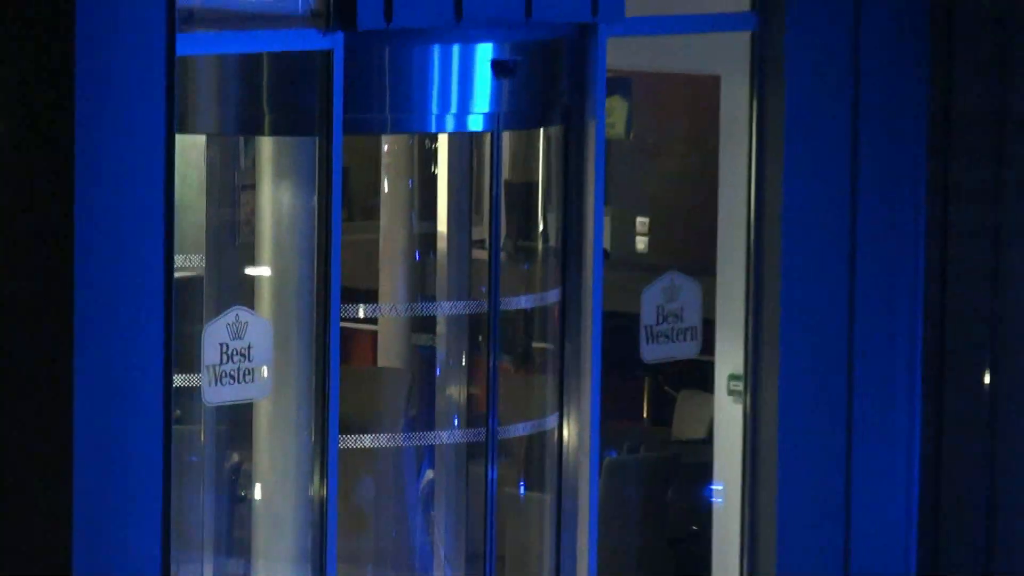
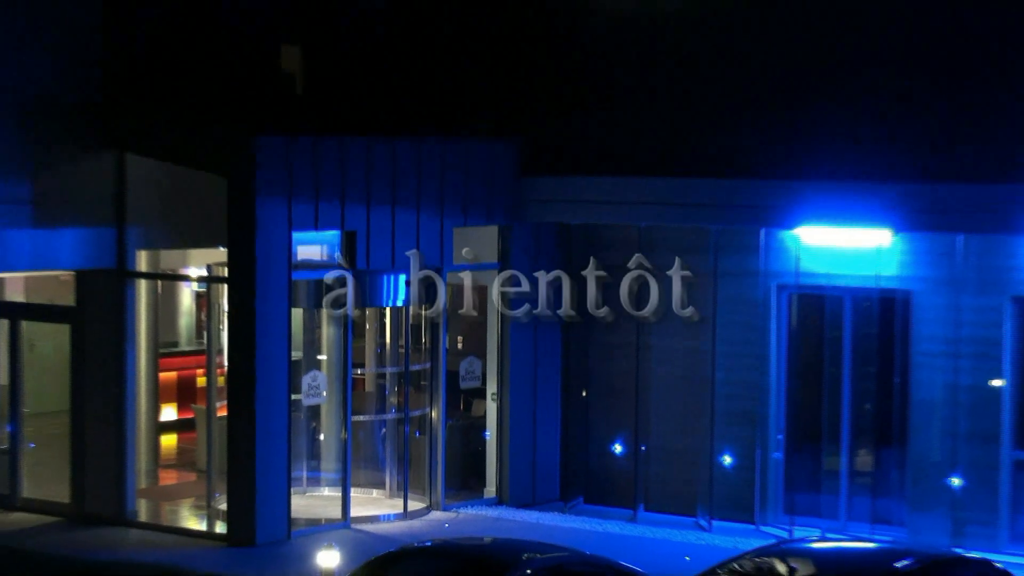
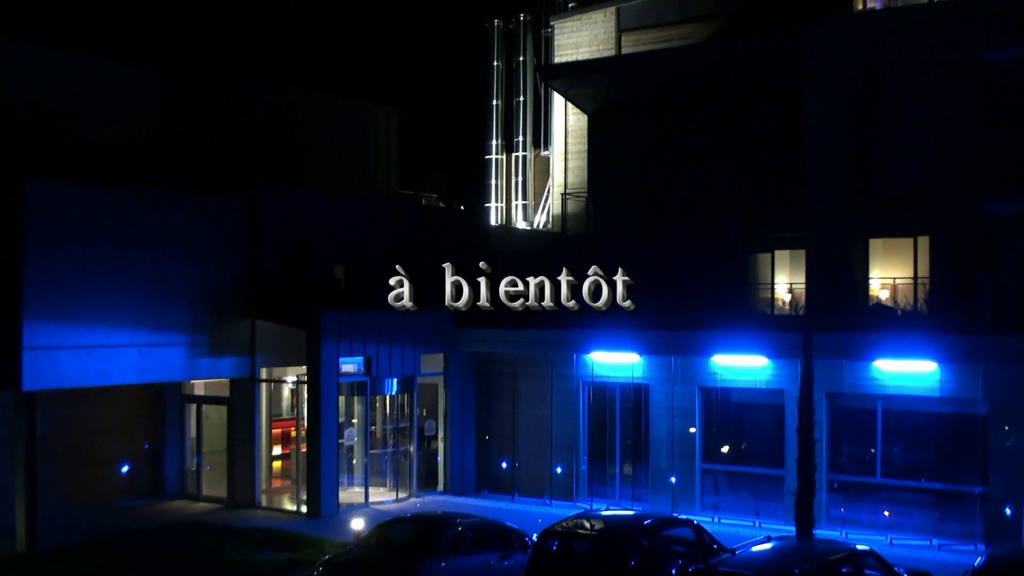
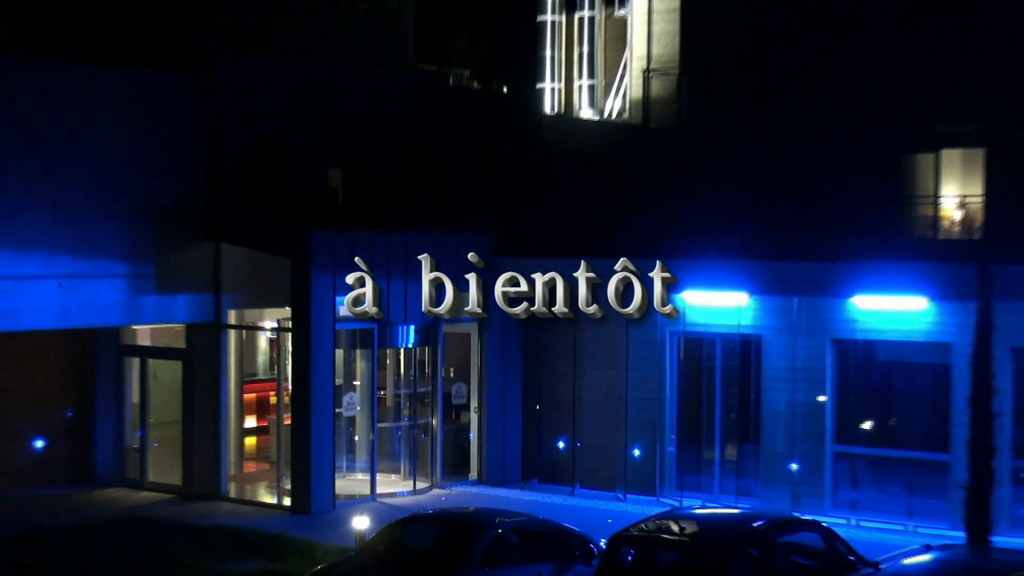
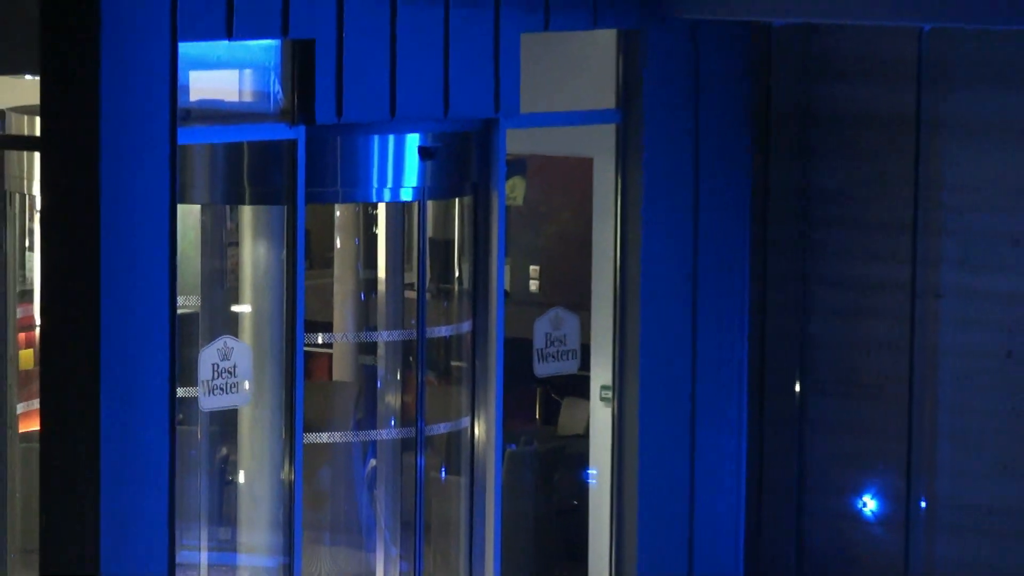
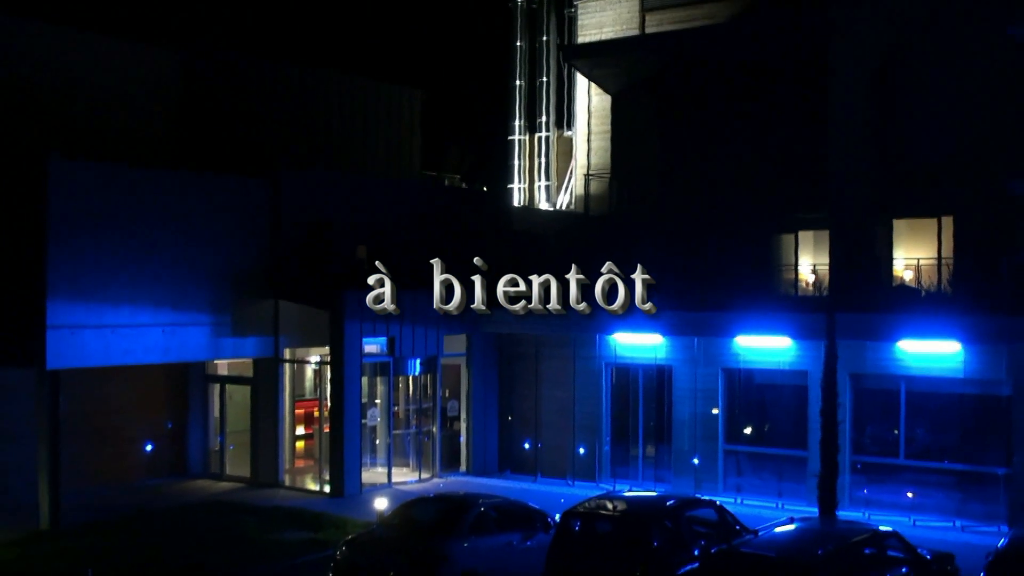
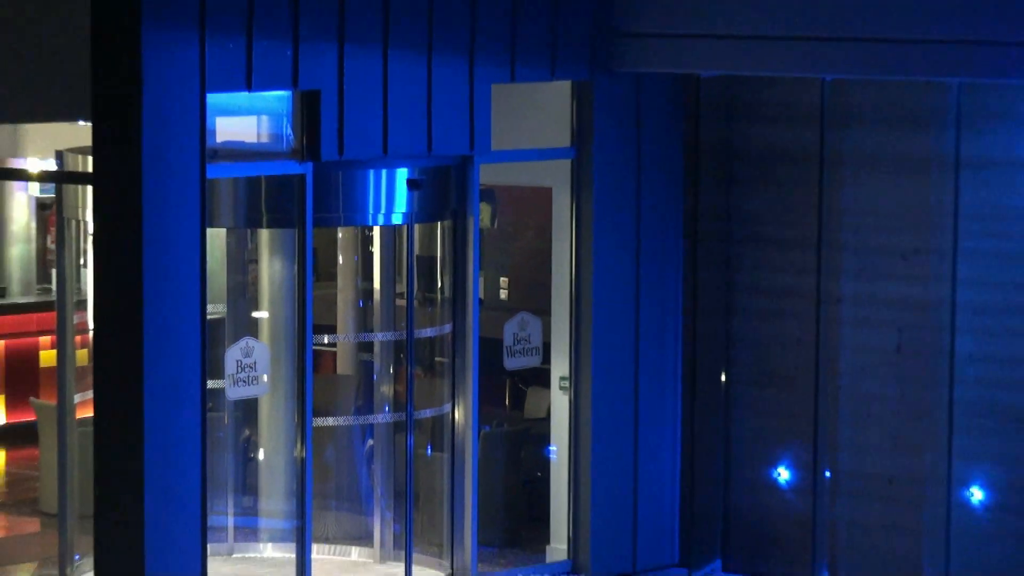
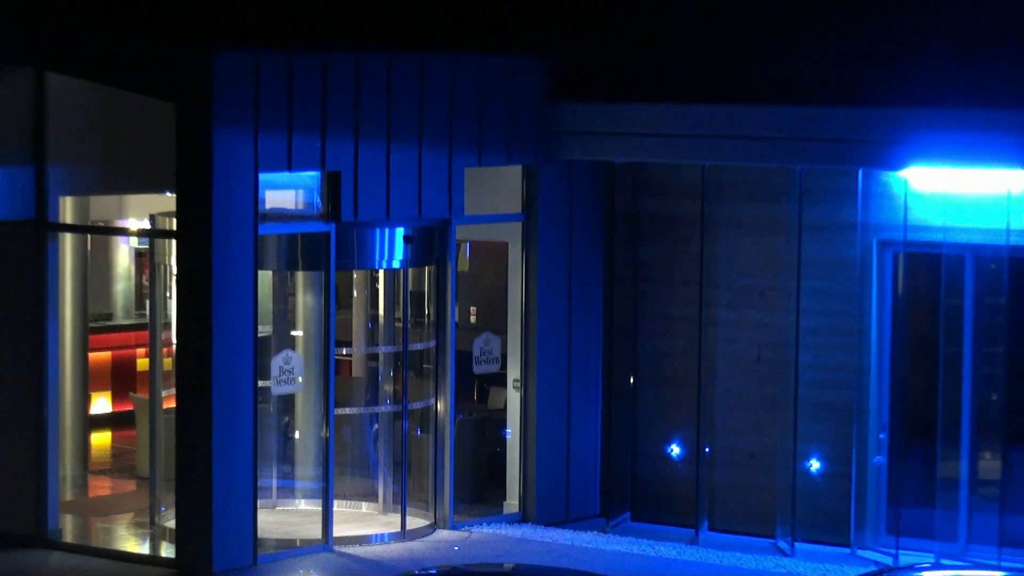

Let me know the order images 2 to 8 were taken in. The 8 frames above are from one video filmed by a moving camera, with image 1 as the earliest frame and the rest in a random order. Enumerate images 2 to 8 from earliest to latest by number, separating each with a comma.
5, 7, 8, 2, 4, 6, 3
